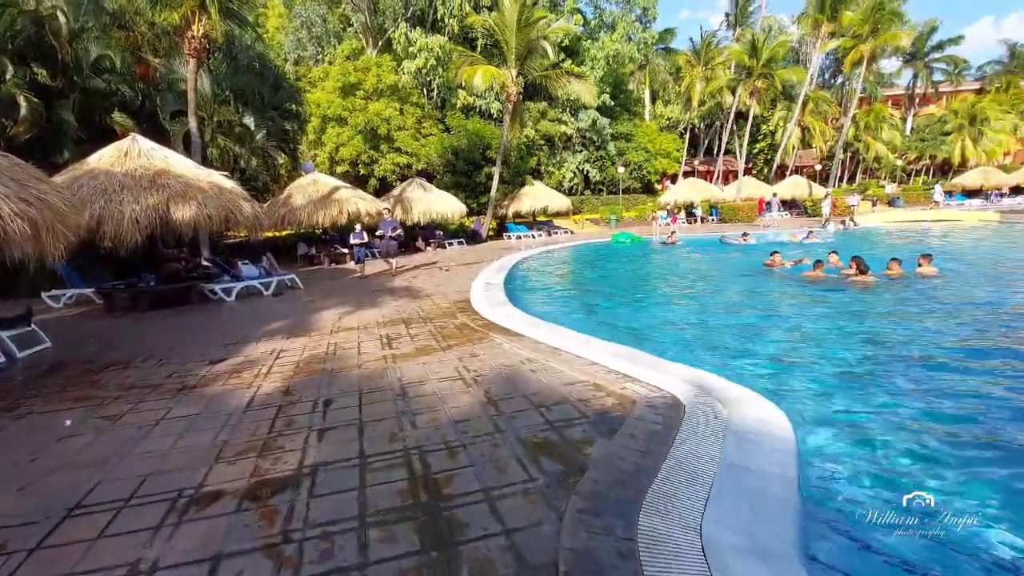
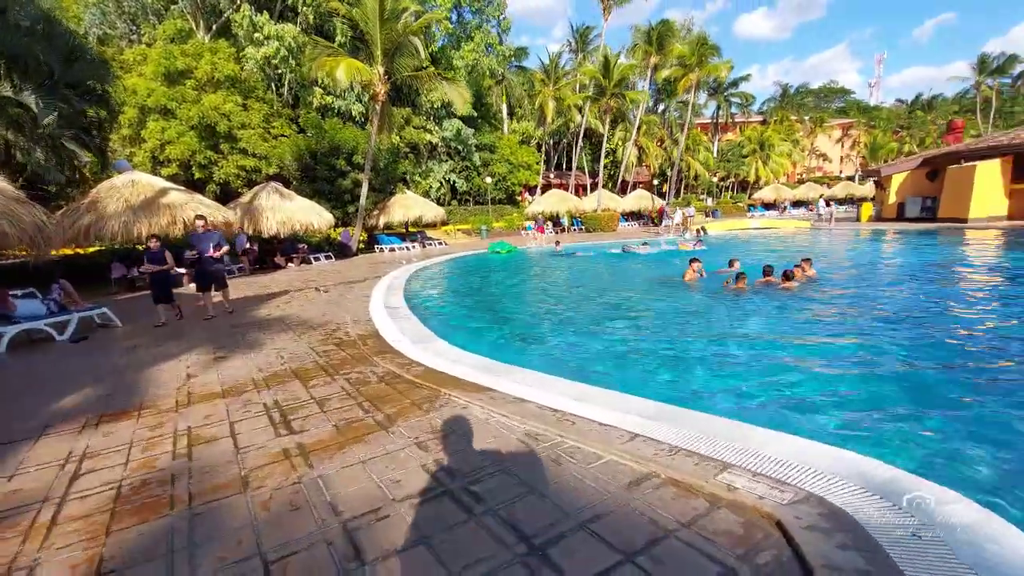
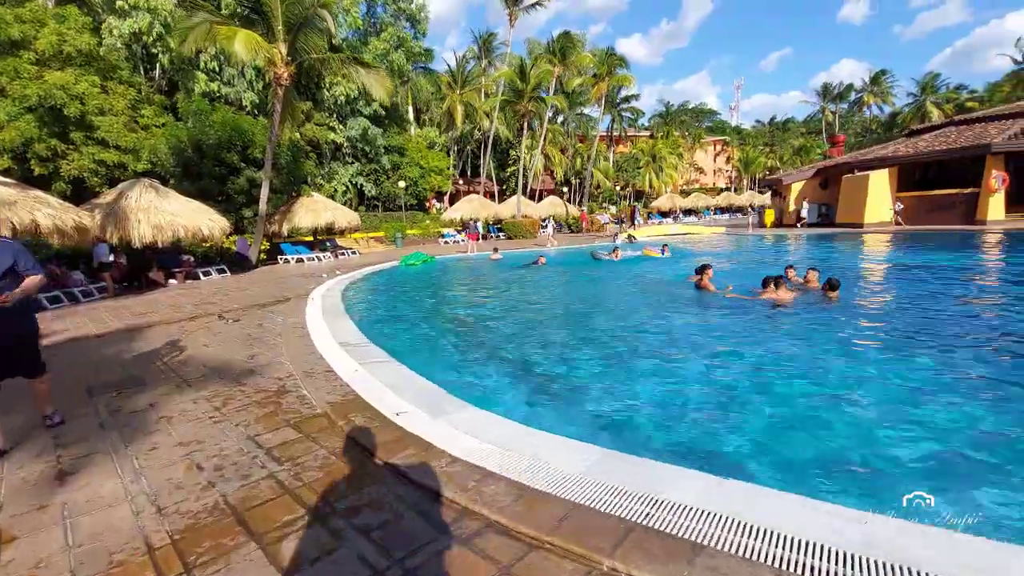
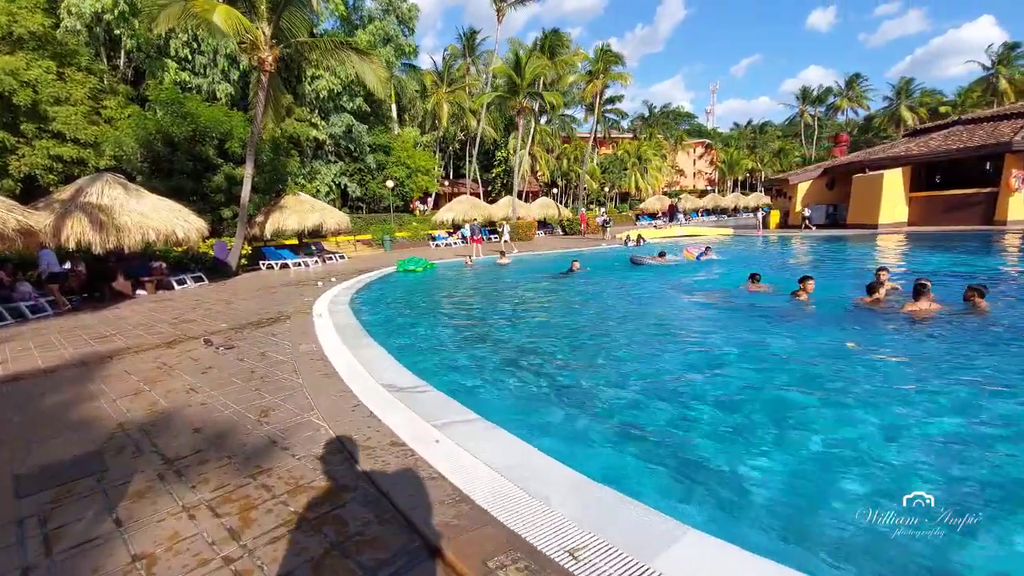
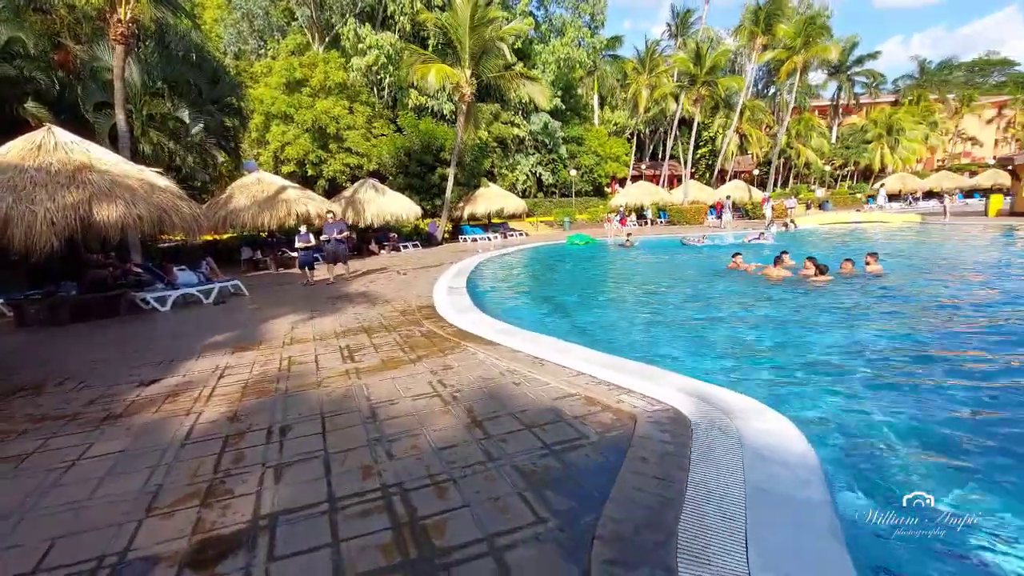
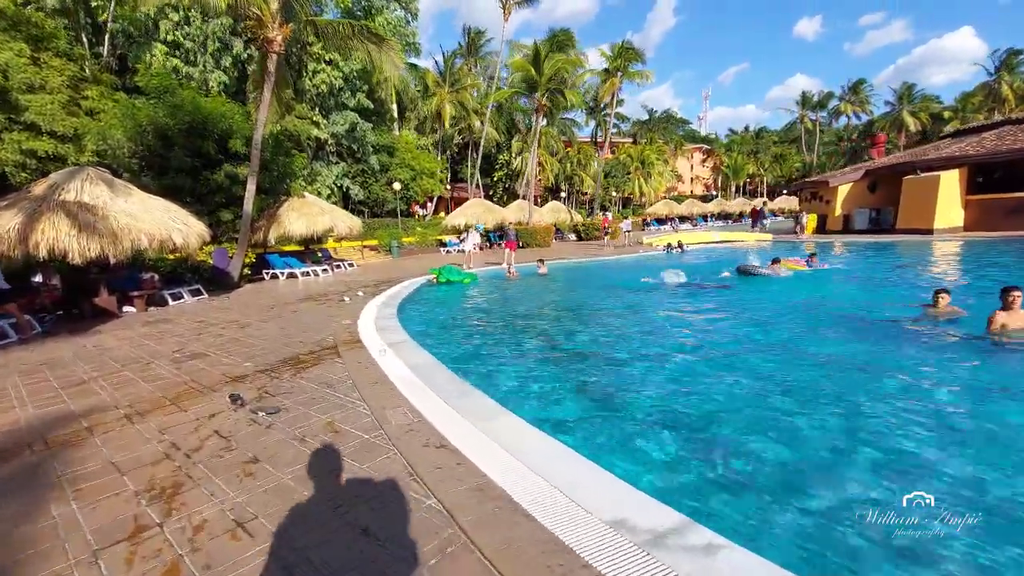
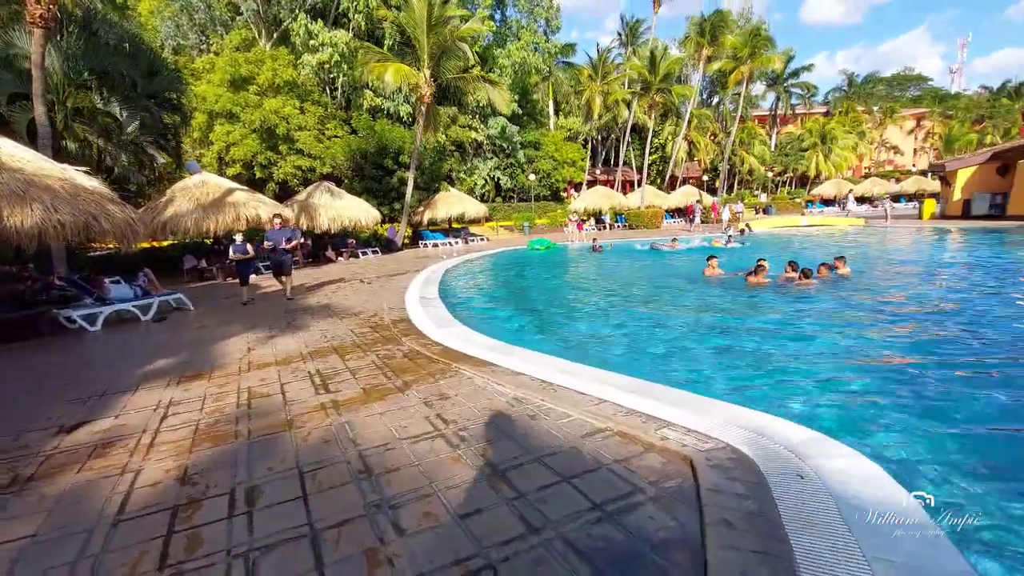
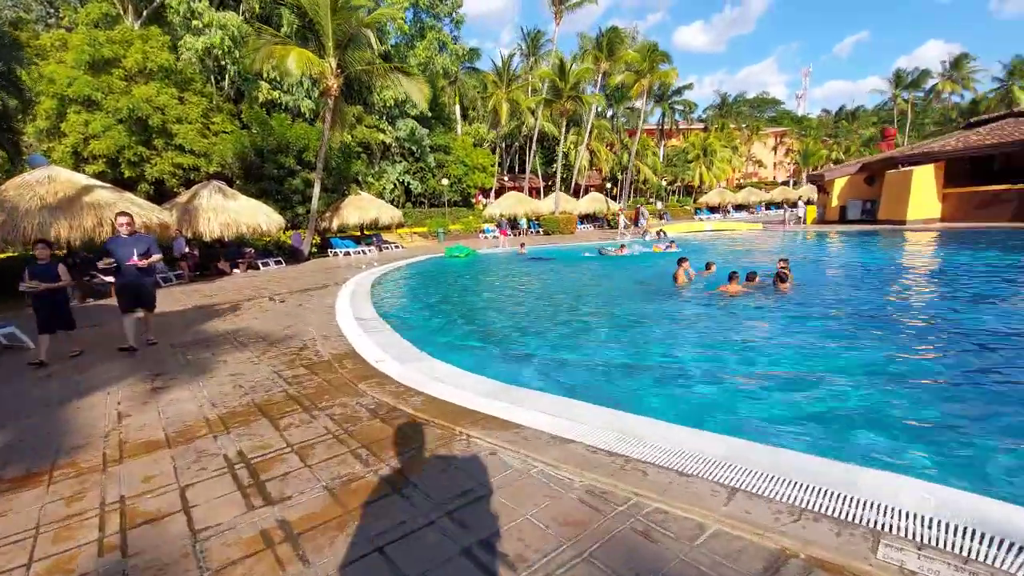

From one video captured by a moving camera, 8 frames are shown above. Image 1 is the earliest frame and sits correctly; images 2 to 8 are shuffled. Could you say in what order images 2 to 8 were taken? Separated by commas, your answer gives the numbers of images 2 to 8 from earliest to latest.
5, 7, 2, 8, 3, 4, 6
